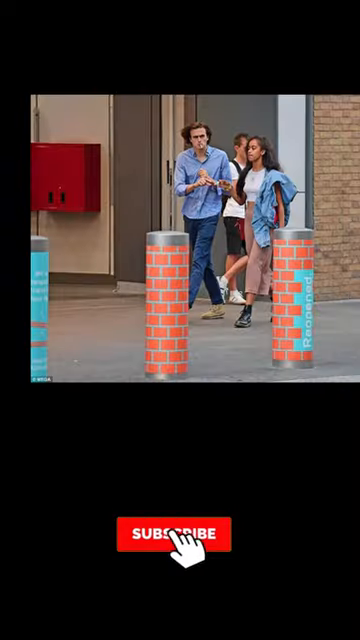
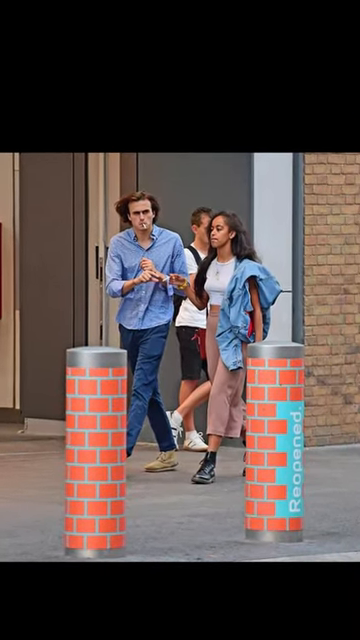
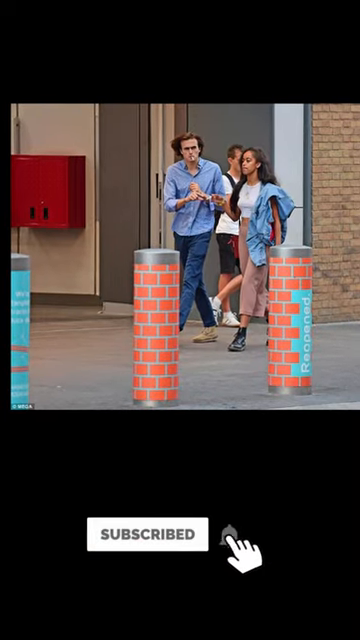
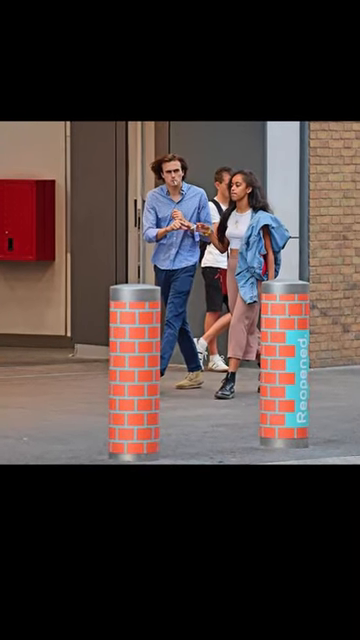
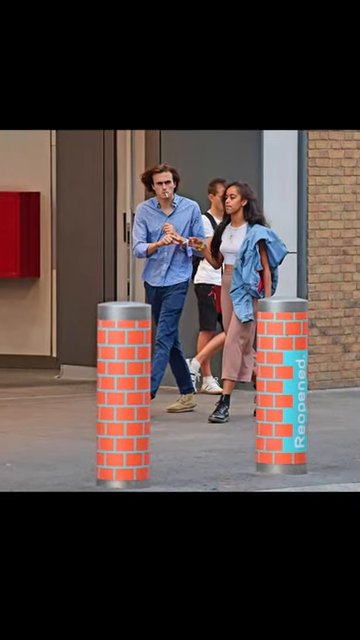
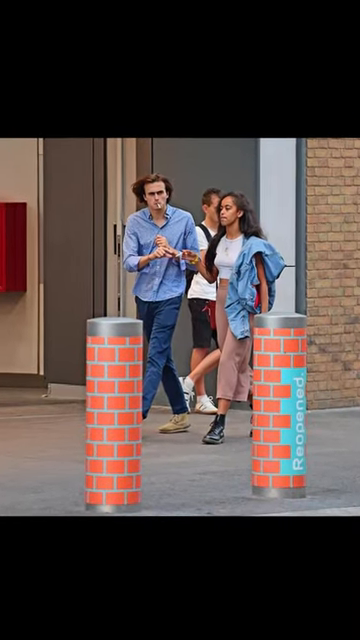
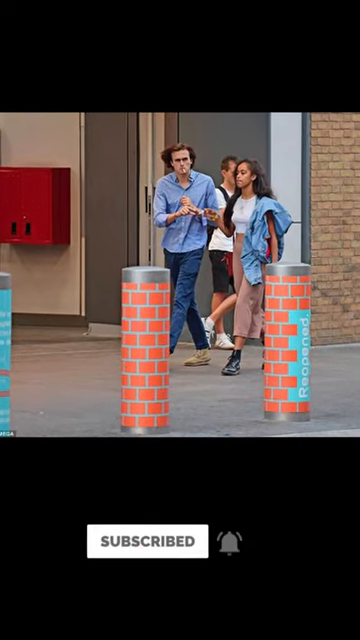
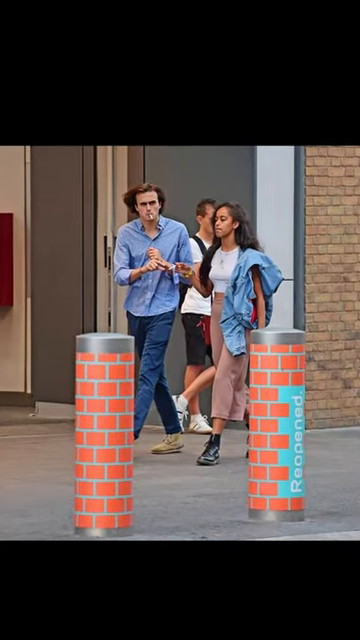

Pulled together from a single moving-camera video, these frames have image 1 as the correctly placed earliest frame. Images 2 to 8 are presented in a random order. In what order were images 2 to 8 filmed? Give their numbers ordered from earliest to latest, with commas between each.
3, 7, 4, 5, 6, 8, 2
